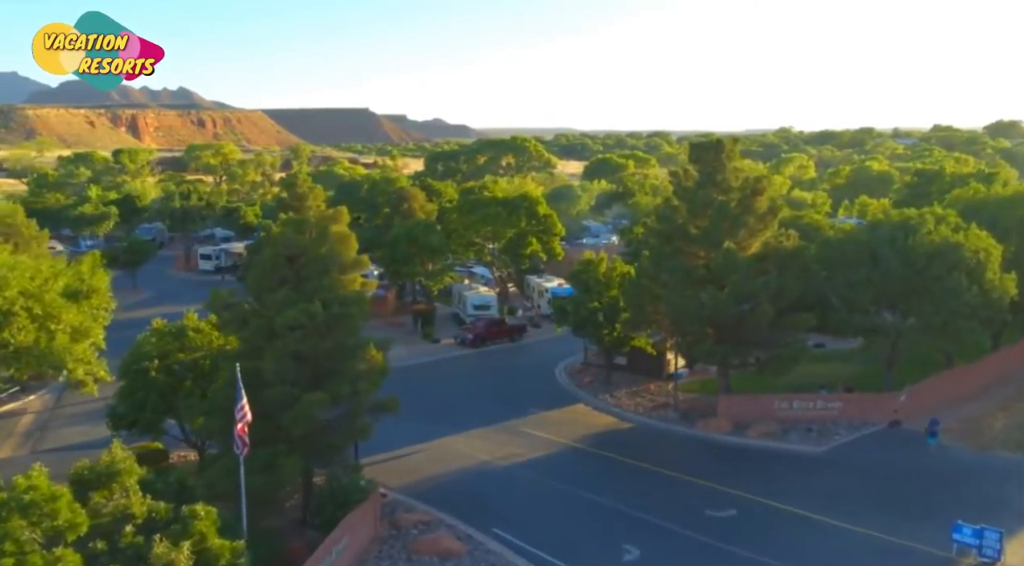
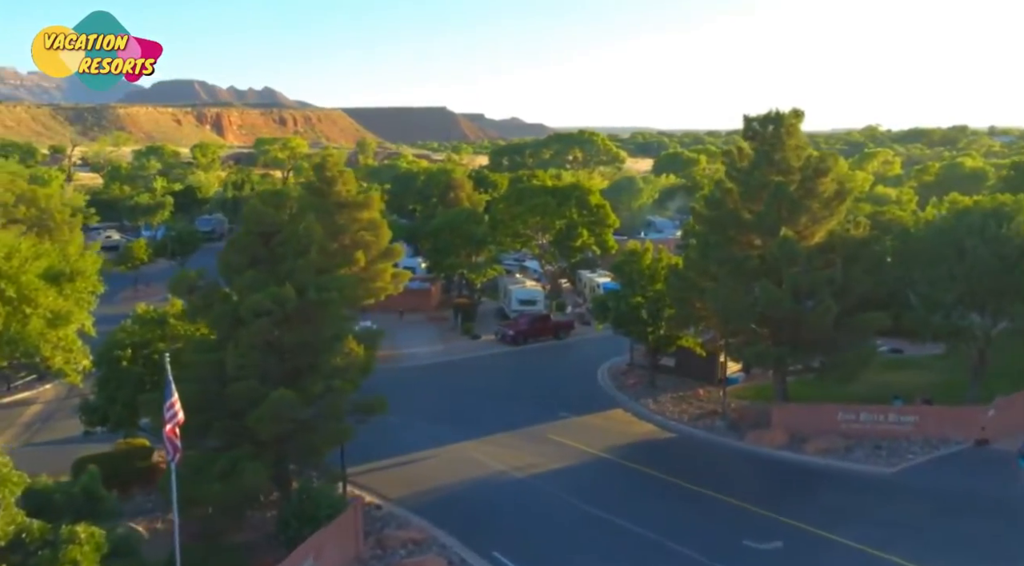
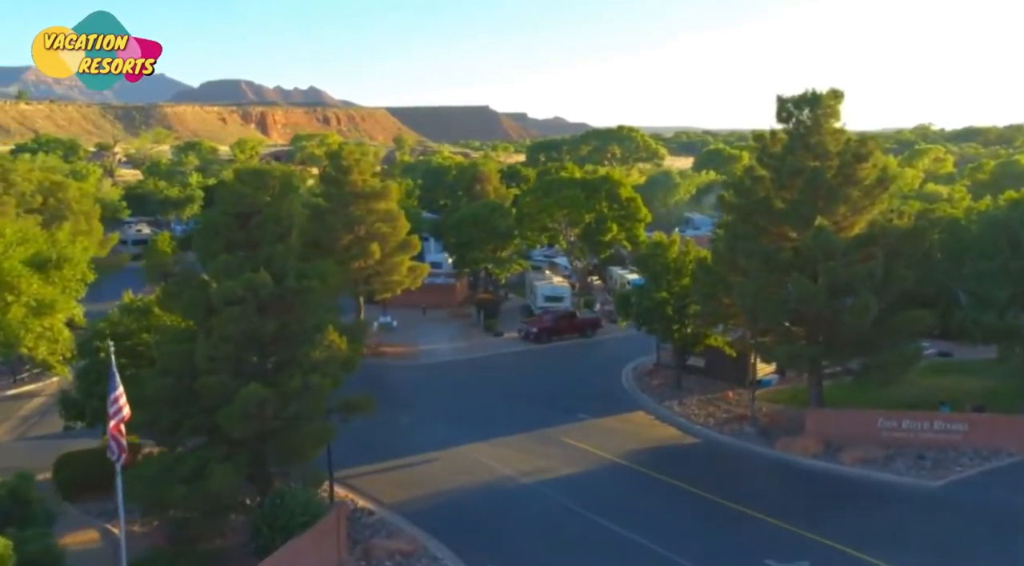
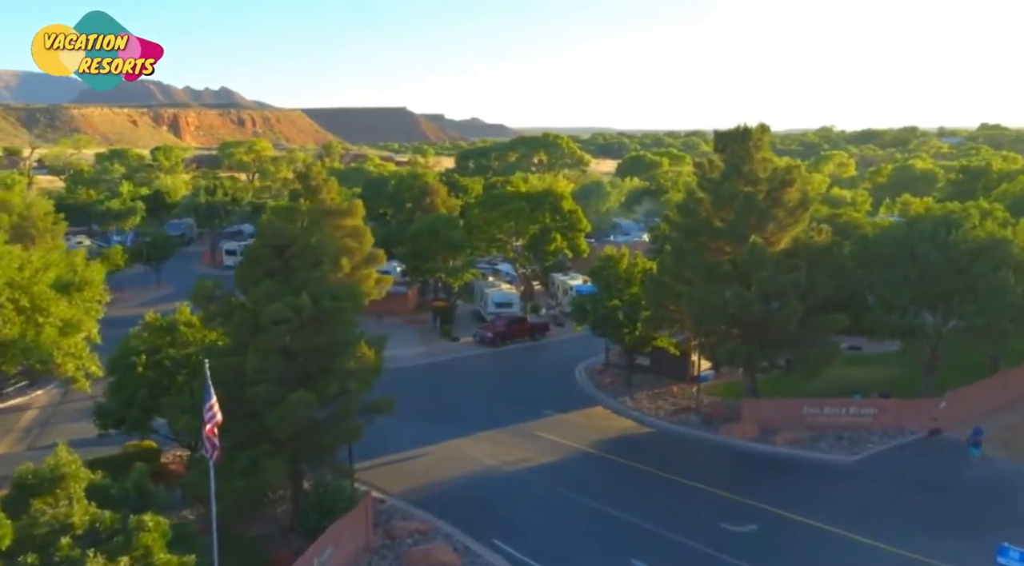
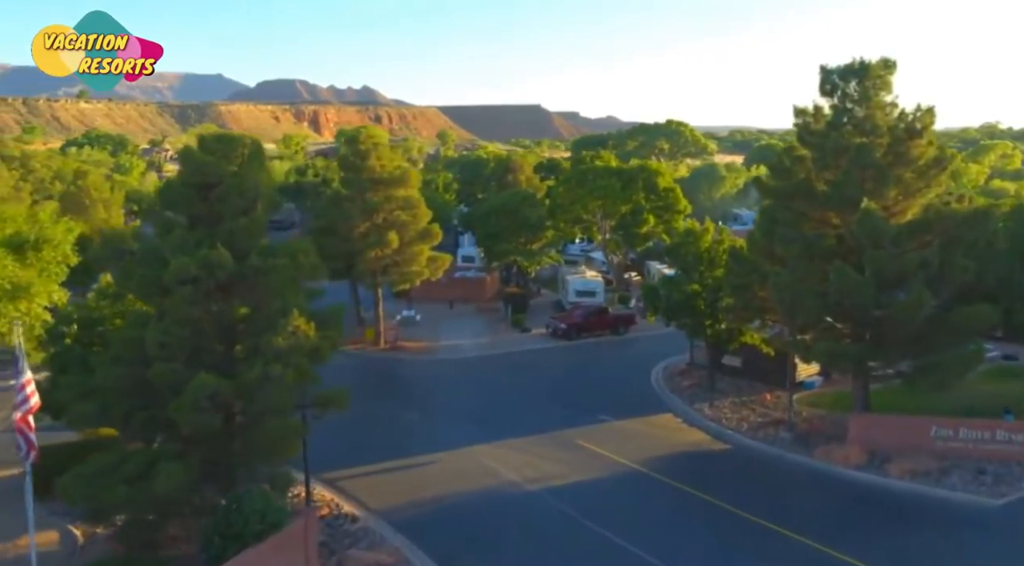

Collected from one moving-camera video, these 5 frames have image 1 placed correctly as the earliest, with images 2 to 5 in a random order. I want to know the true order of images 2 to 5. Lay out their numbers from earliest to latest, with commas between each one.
4, 2, 3, 5
